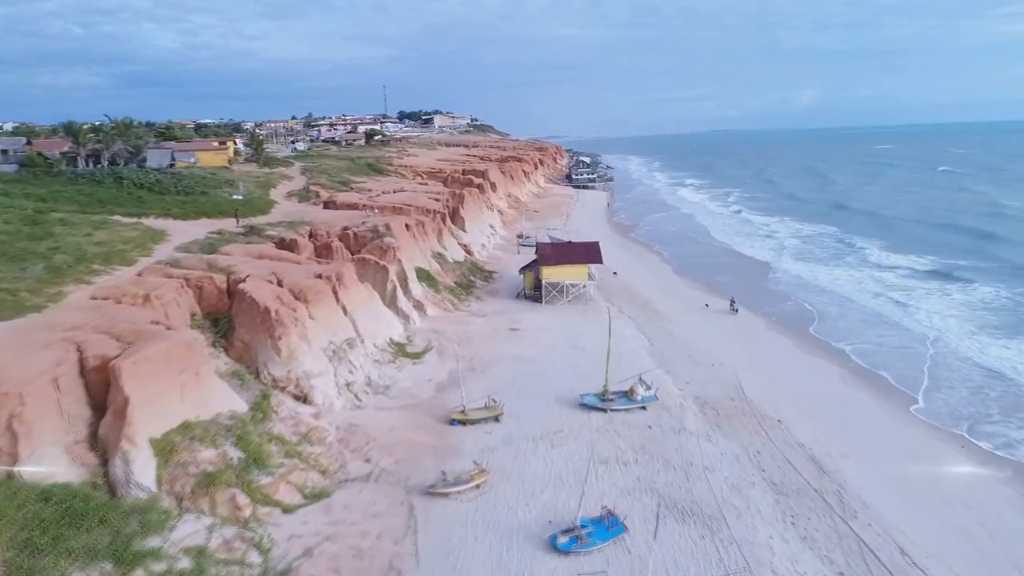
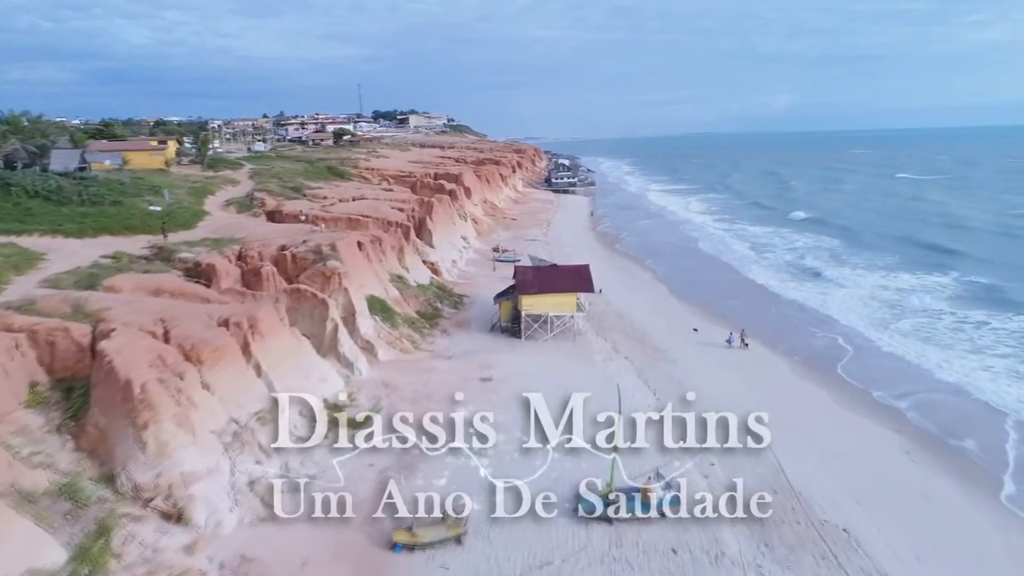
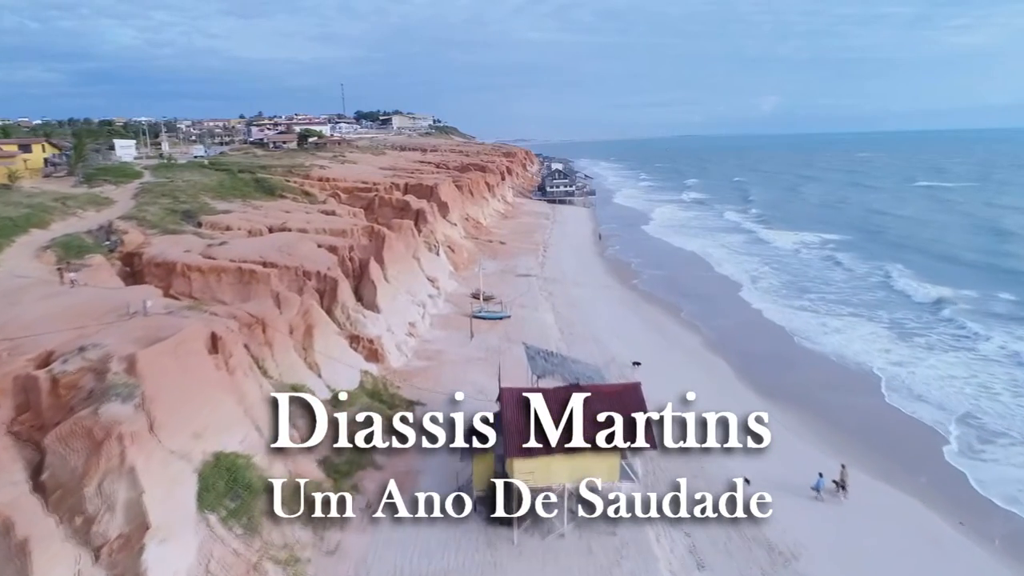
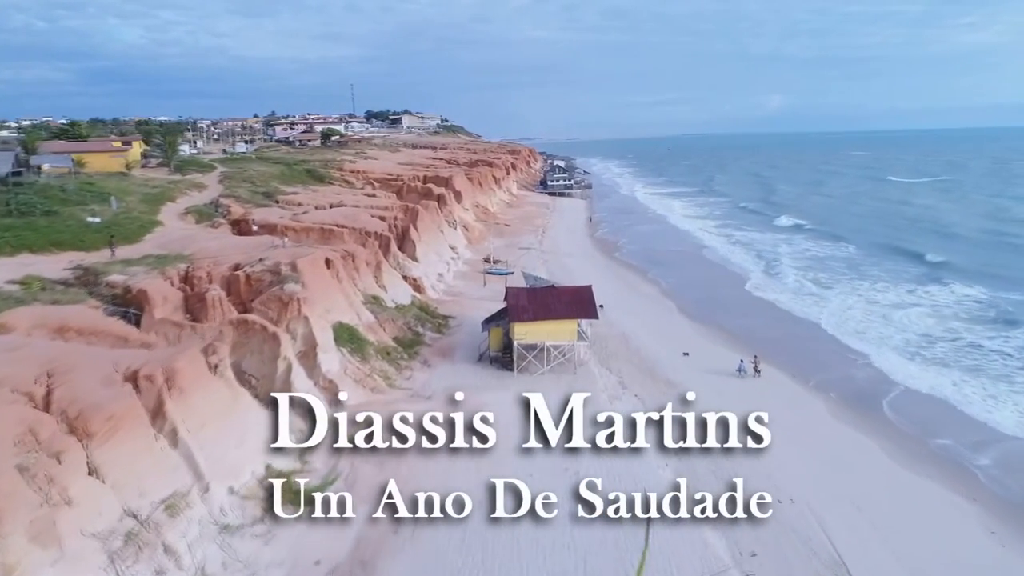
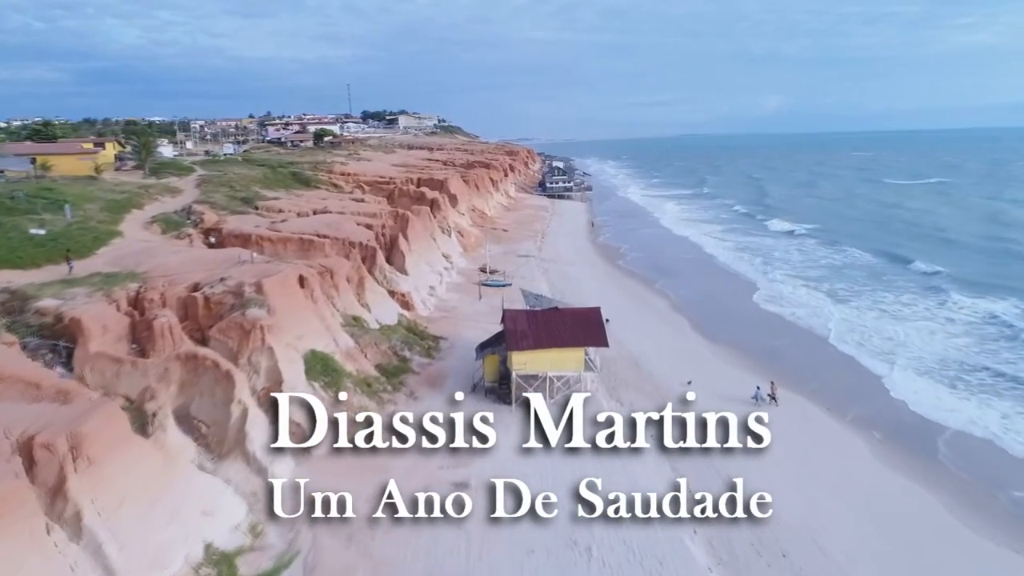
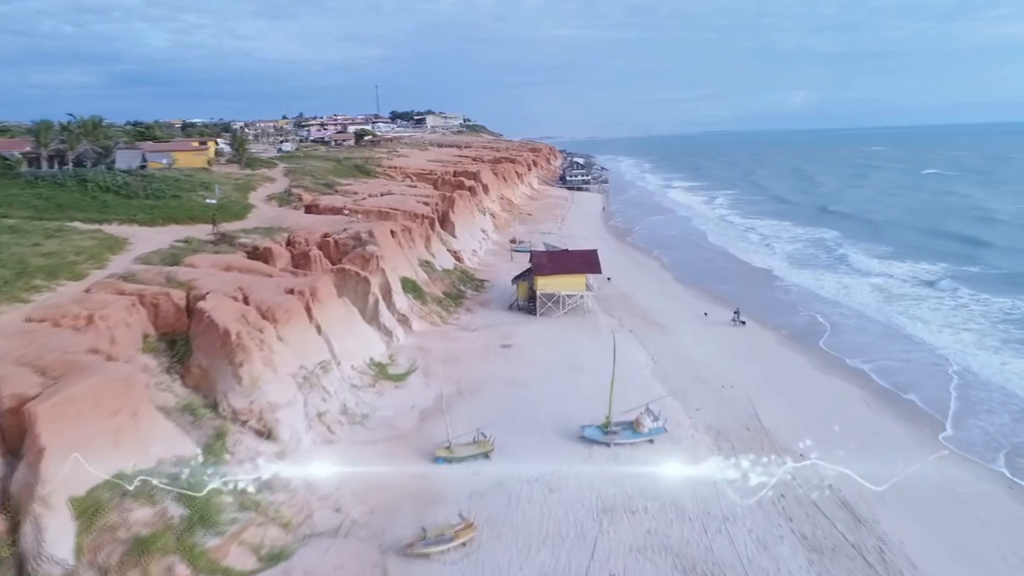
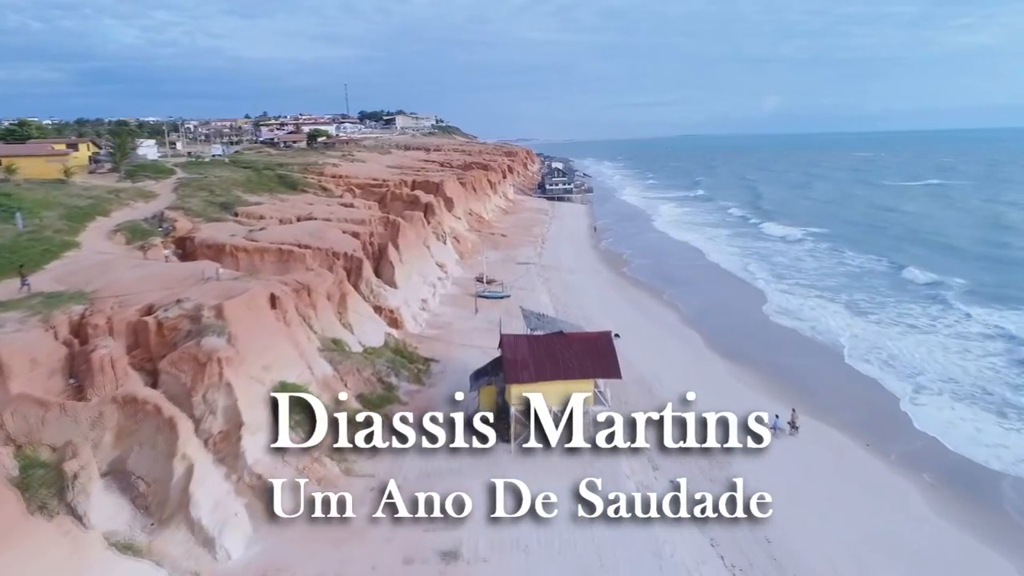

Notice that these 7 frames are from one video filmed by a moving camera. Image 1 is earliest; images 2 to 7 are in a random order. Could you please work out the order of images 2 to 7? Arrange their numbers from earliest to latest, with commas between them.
6, 2, 4, 5, 7, 3
